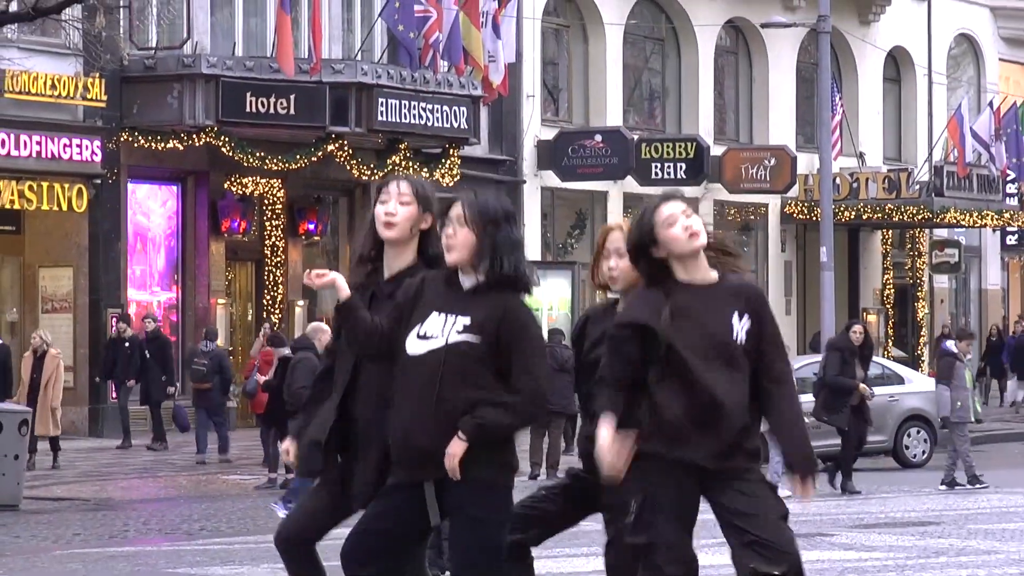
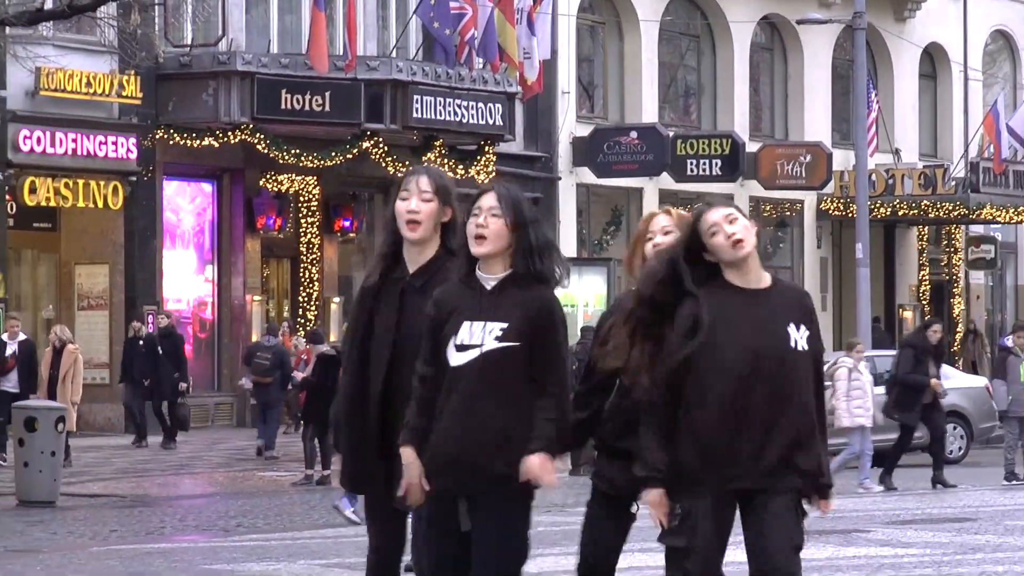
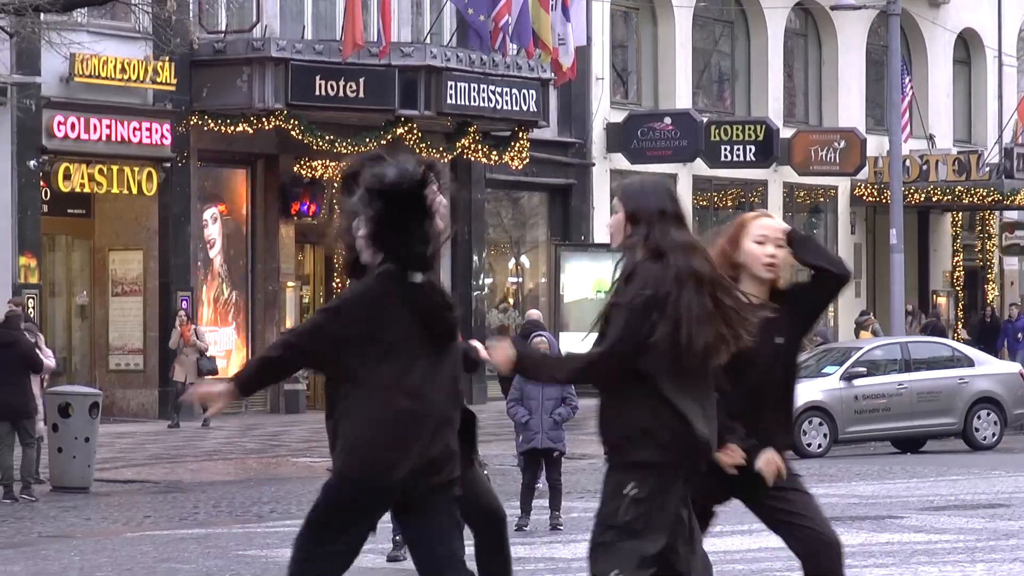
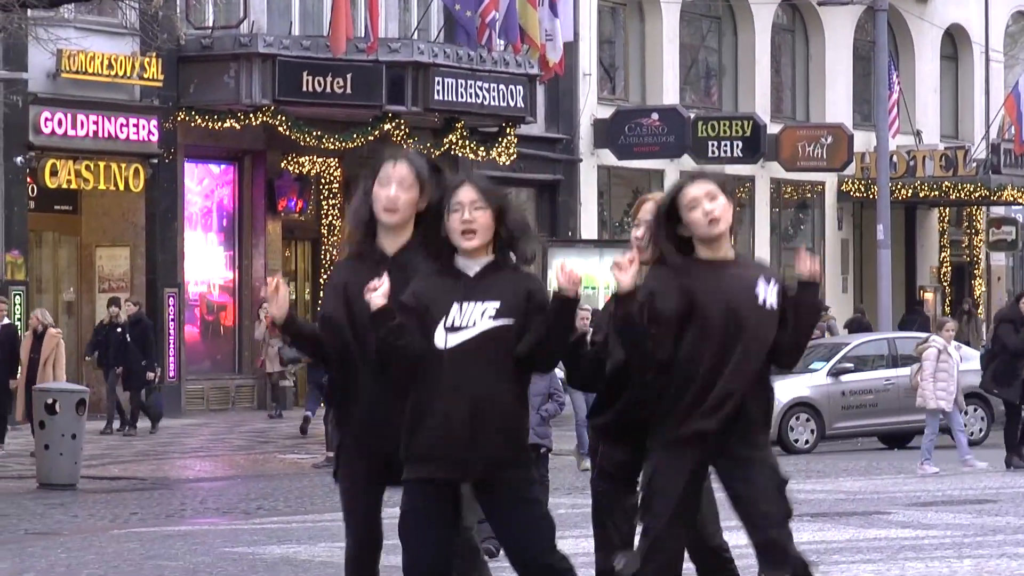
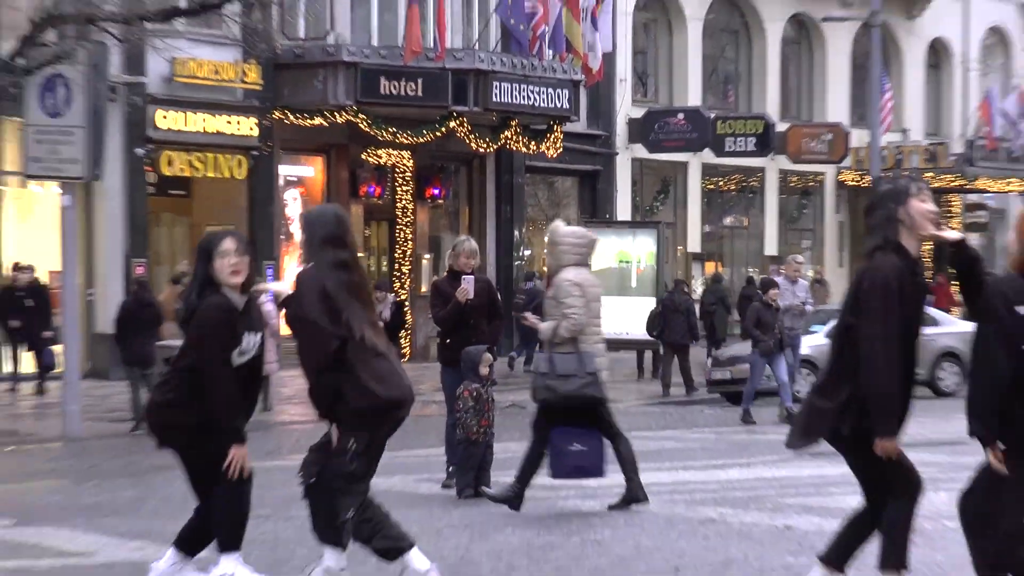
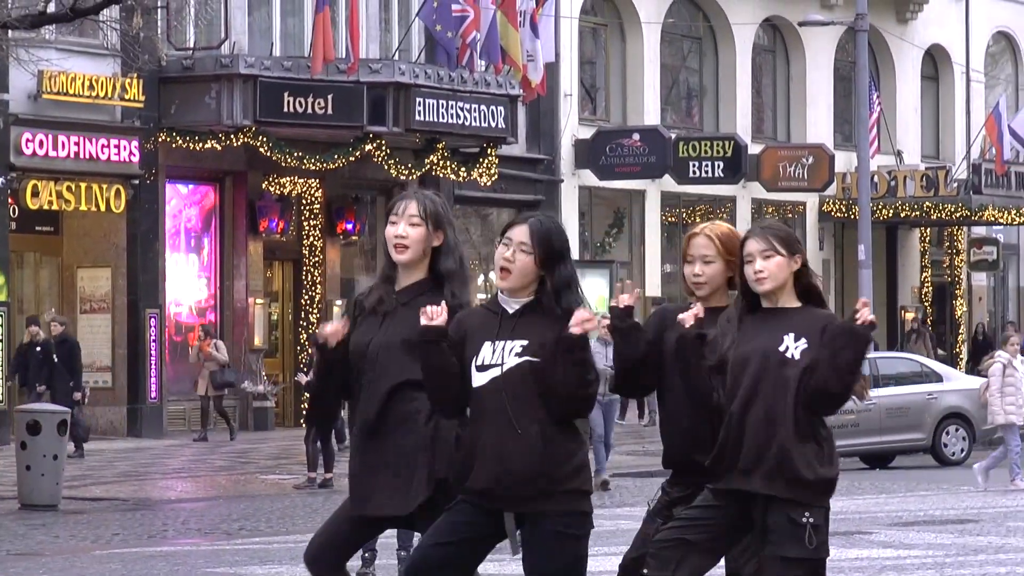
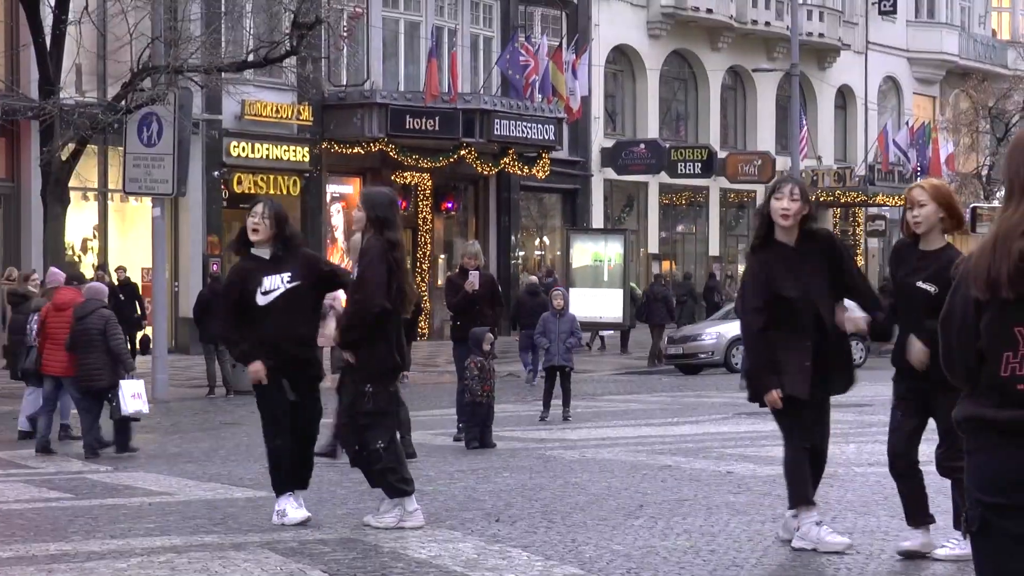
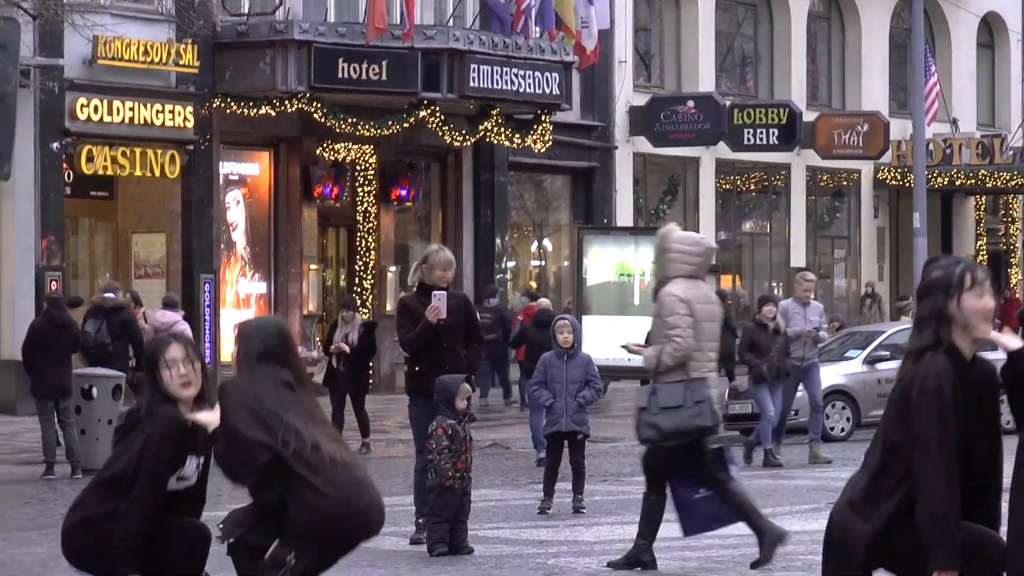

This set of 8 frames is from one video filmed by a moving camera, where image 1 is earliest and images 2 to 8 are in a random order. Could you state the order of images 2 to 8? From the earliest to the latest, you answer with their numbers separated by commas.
2, 4, 6, 3, 8, 5, 7
